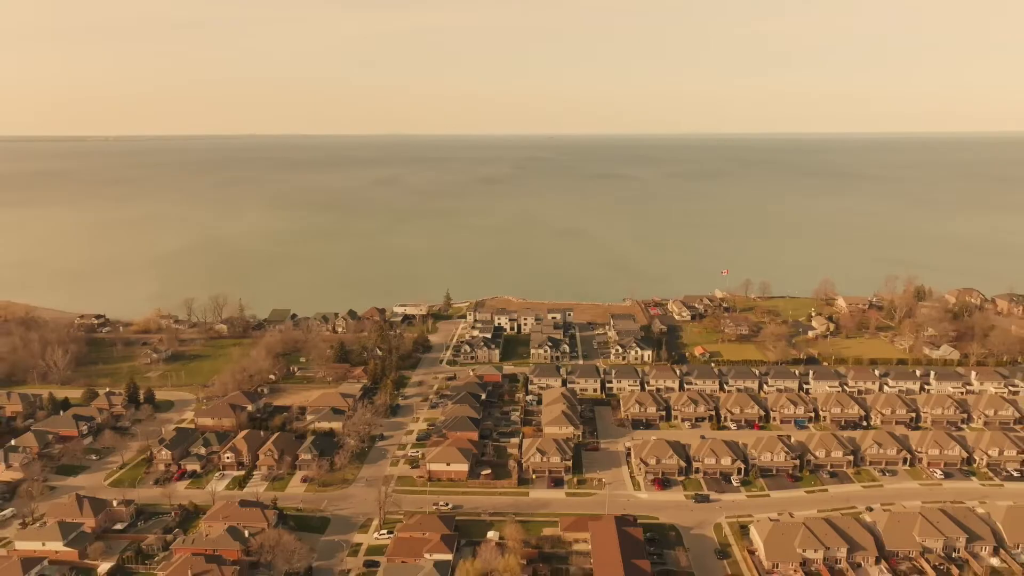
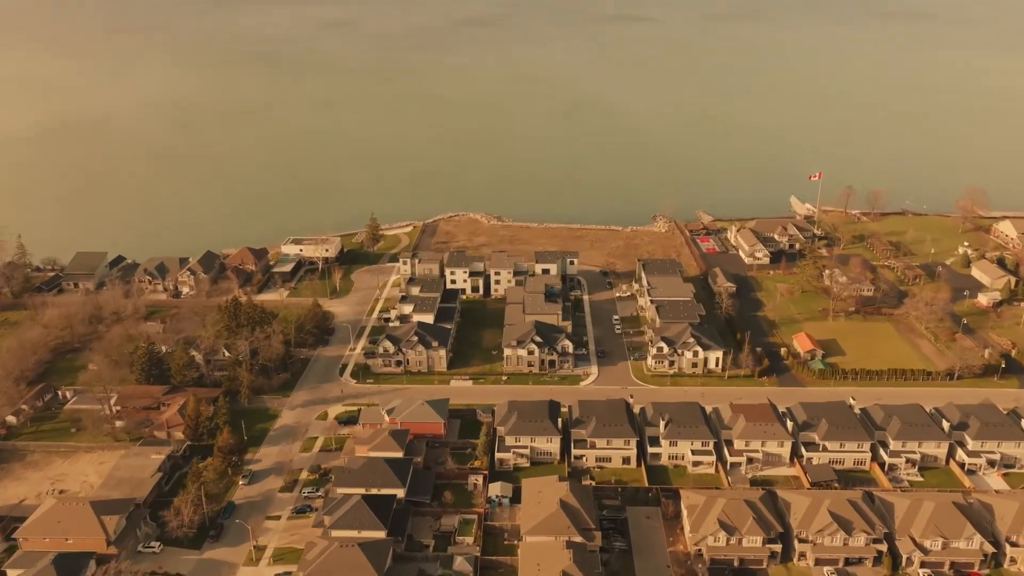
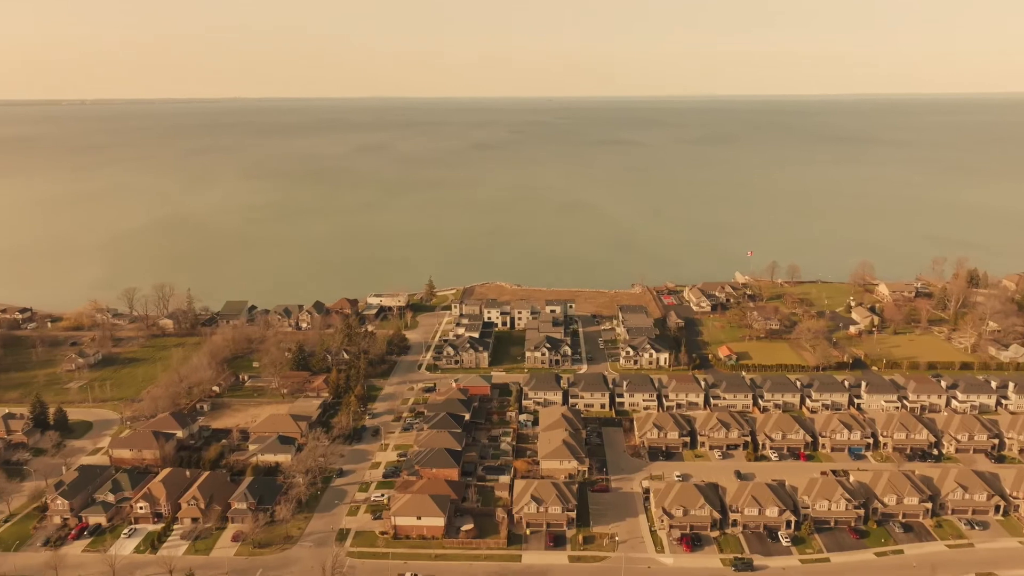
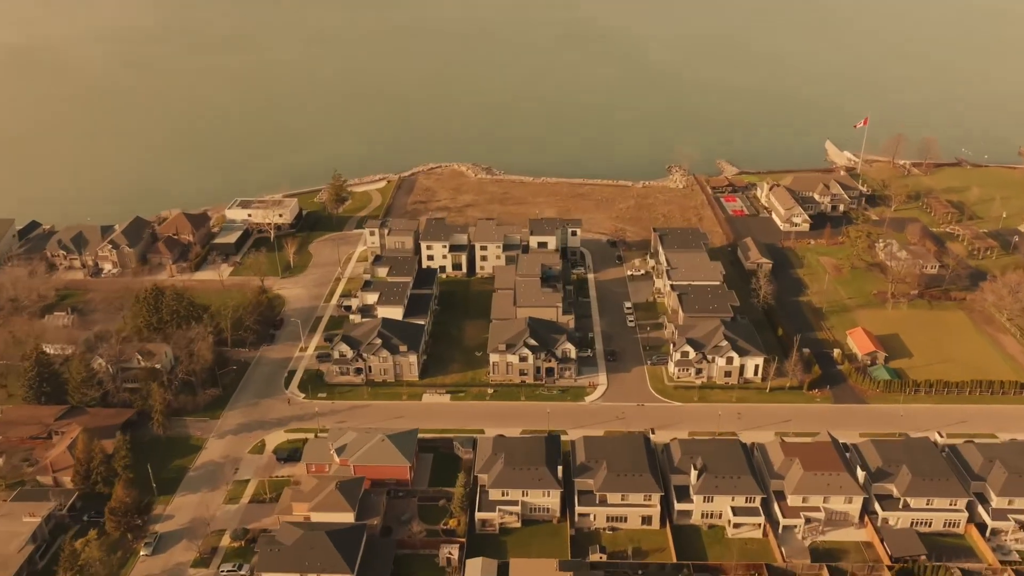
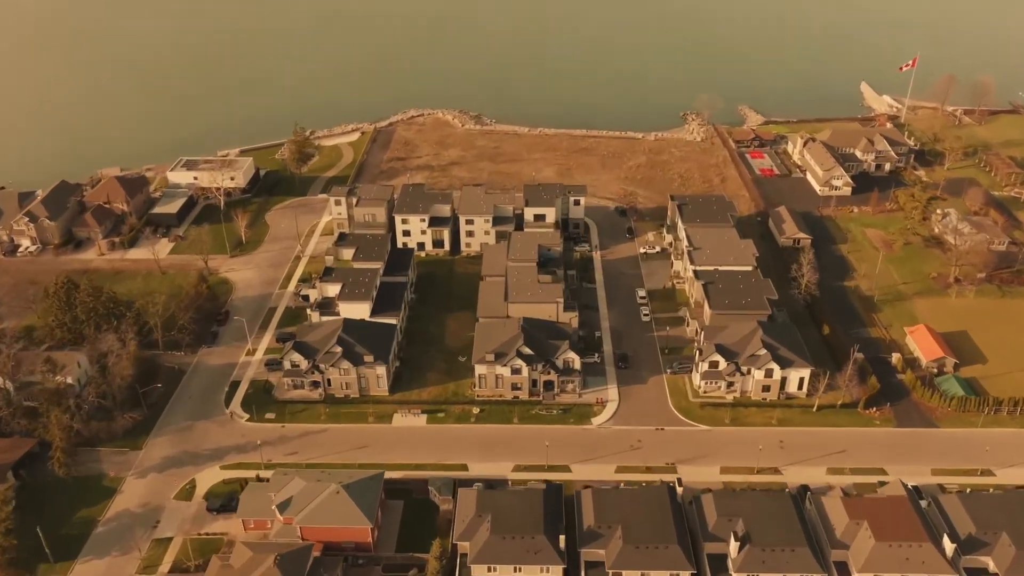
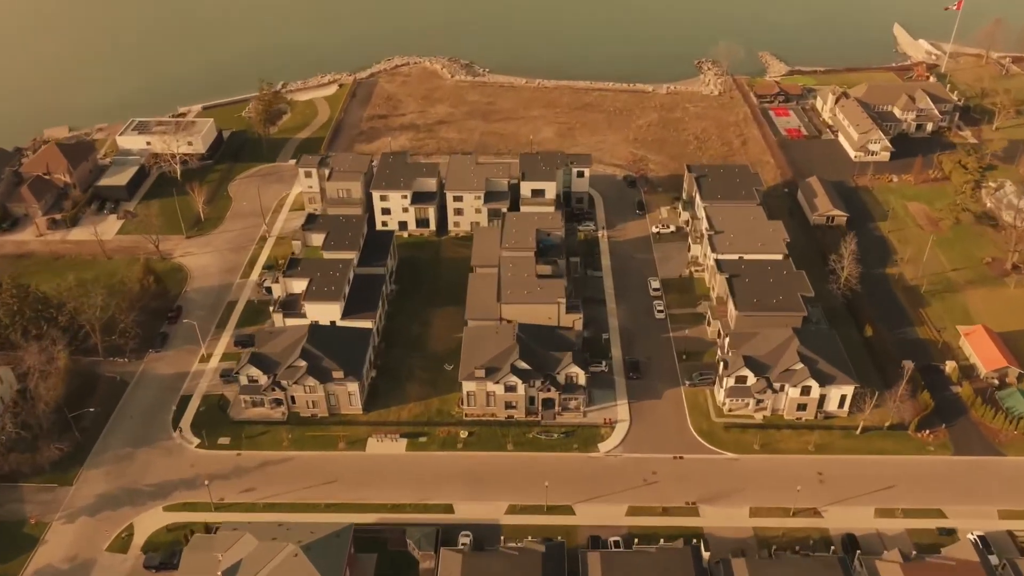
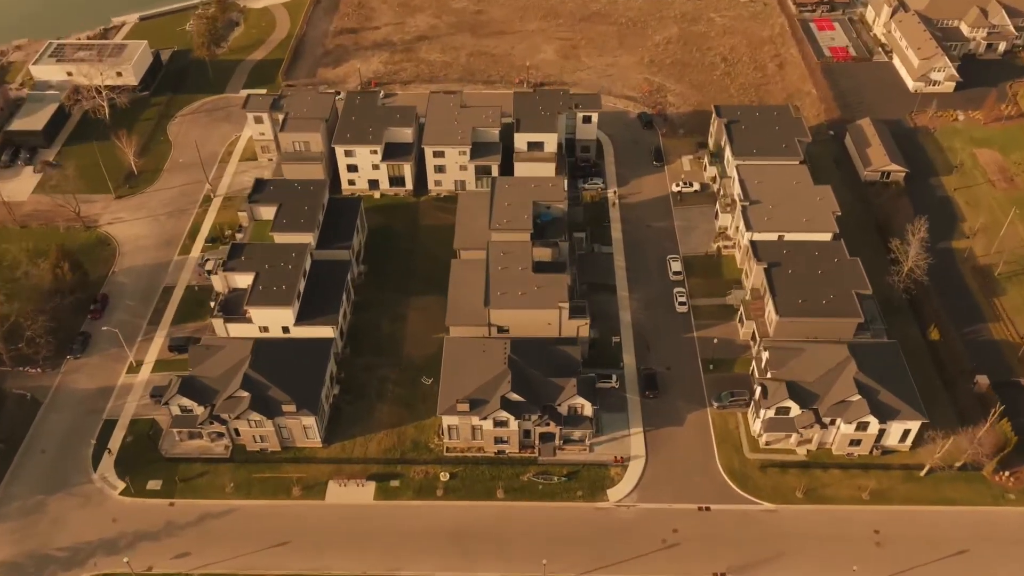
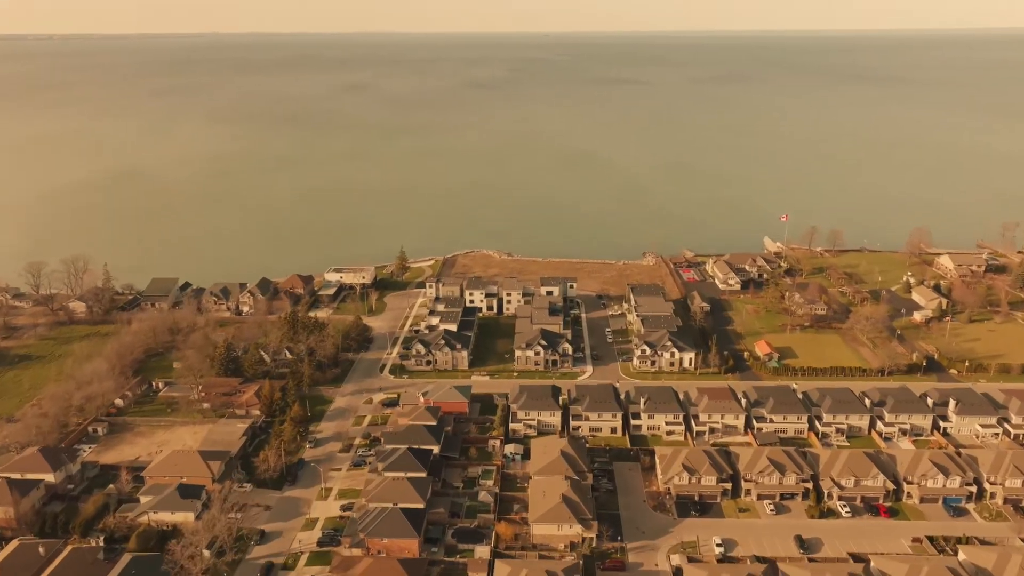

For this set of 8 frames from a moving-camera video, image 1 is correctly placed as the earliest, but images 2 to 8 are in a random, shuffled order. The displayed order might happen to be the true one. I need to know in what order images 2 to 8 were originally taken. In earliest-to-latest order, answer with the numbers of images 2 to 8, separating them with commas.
3, 8, 2, 4, 5, 6, 7
